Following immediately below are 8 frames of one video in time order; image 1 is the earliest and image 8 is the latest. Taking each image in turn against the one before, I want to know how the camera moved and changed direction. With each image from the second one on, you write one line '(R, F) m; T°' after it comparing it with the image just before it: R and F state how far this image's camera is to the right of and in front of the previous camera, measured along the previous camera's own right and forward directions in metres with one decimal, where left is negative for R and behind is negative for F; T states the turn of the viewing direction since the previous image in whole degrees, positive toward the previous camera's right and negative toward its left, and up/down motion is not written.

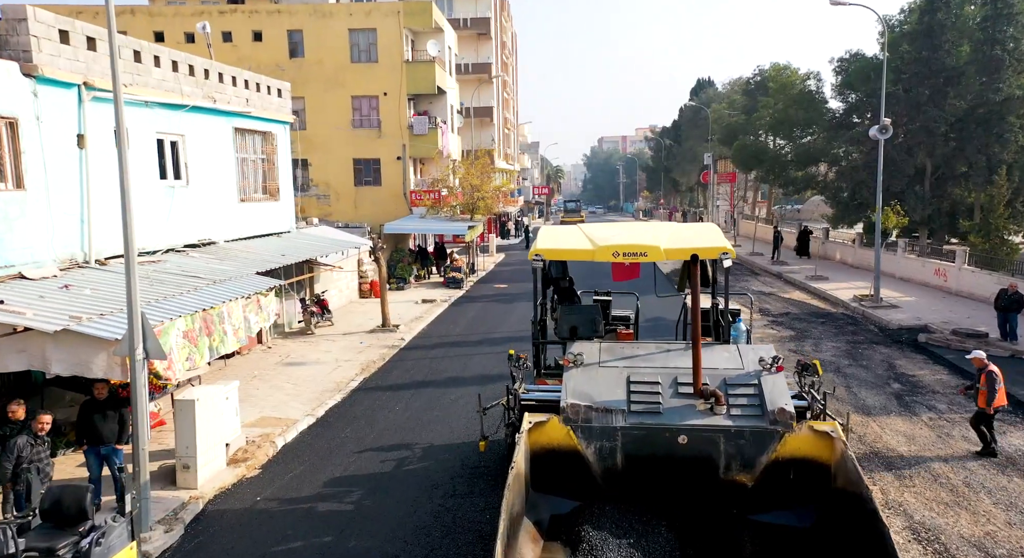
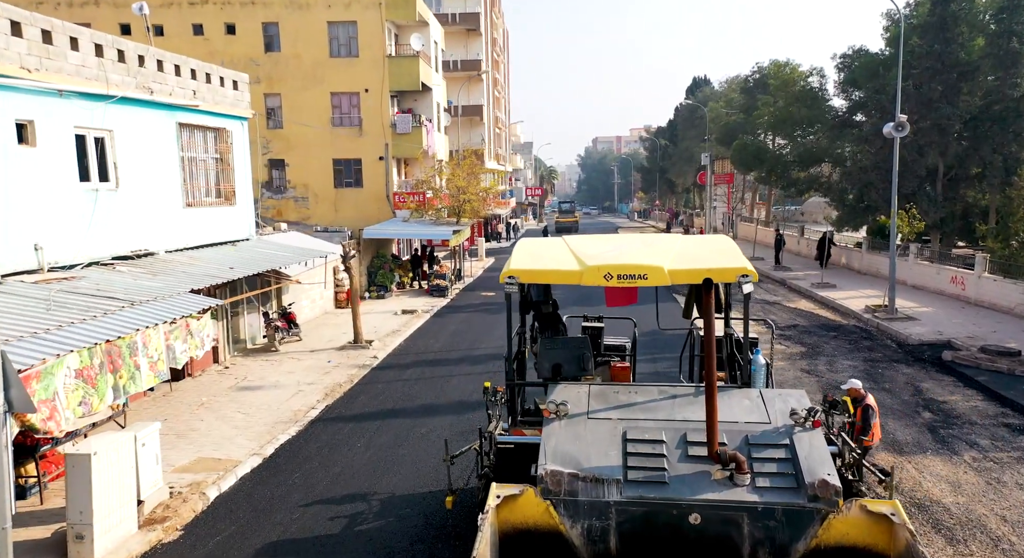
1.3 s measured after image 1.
(+0.2, +1.7) m; 0°
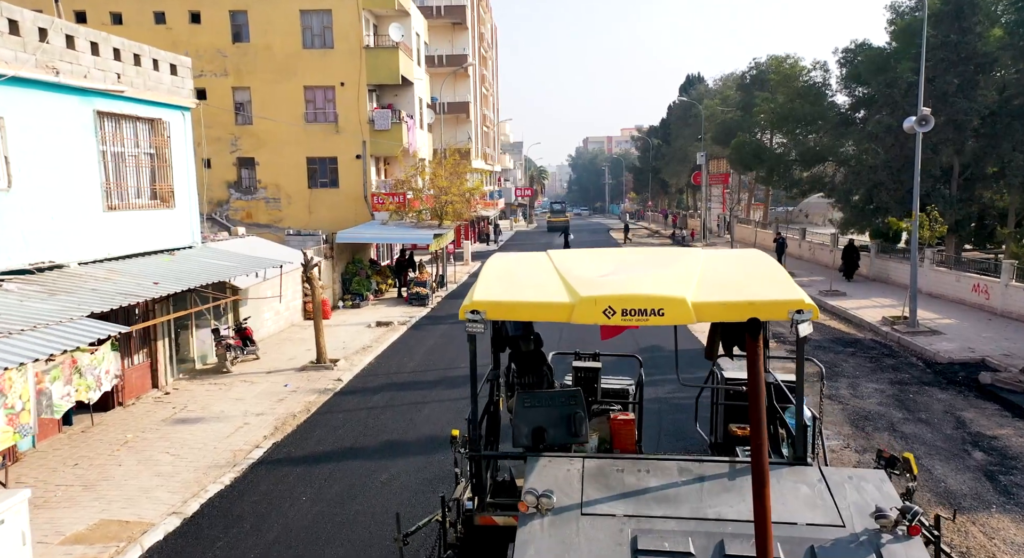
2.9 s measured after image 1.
(+0.2, +2.0) m; +1°
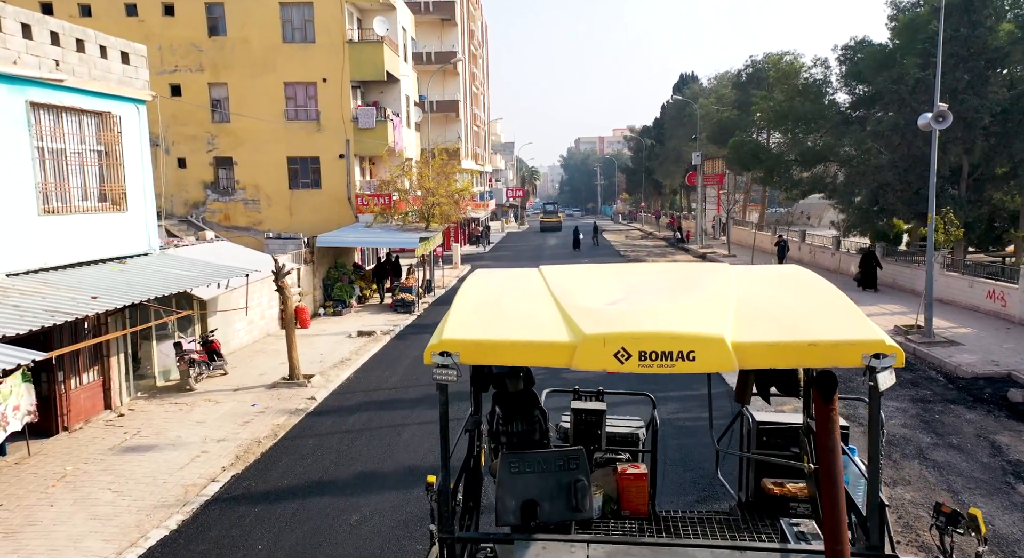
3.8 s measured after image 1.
(0.0, +1.3) m; +1°
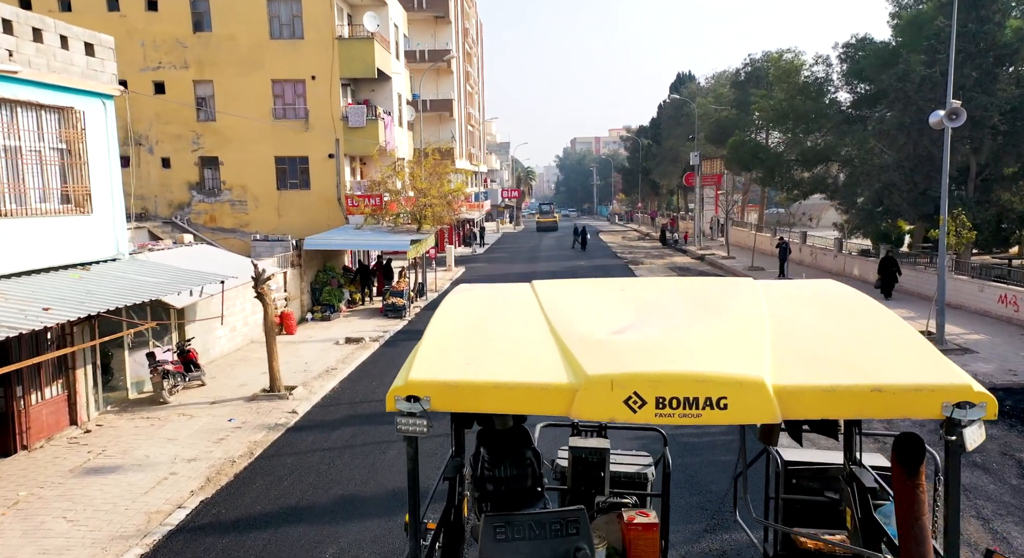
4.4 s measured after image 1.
(0.0, +0.8) m; 0°
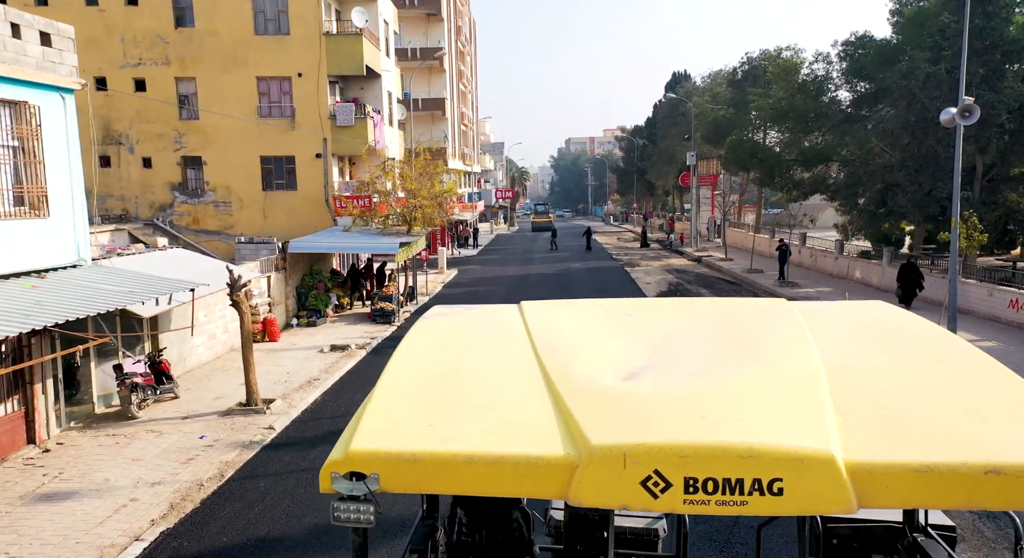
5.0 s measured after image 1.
(+0.1, +0.8) m; 0°
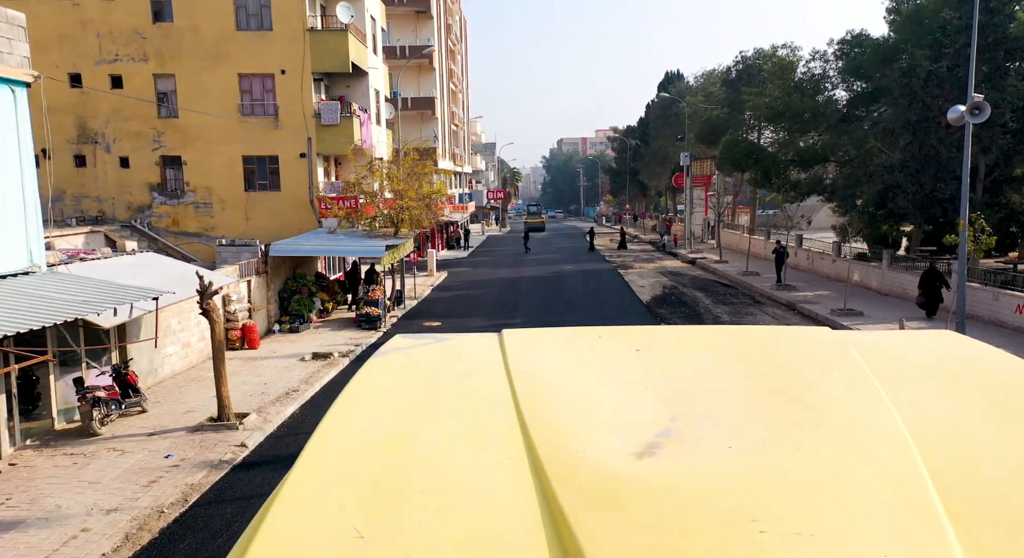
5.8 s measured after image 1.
(+0.1, +0.8) m; +1°
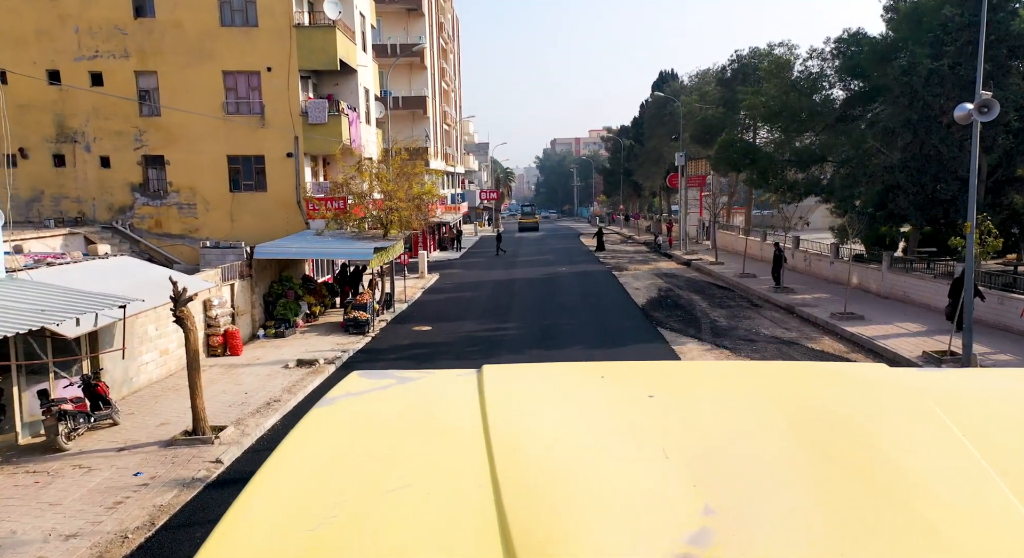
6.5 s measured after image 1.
(0.0, +0.6) m; 0°
